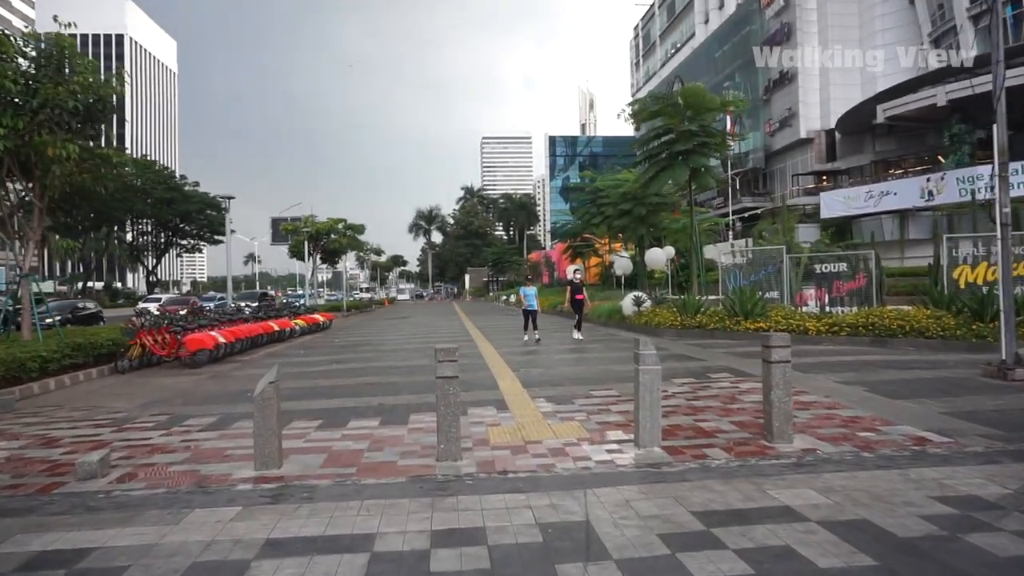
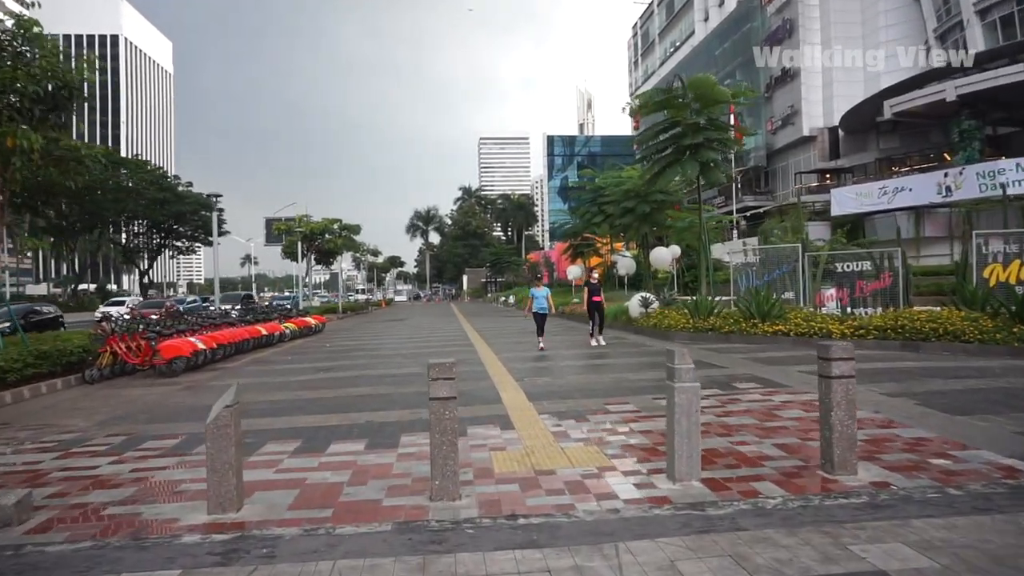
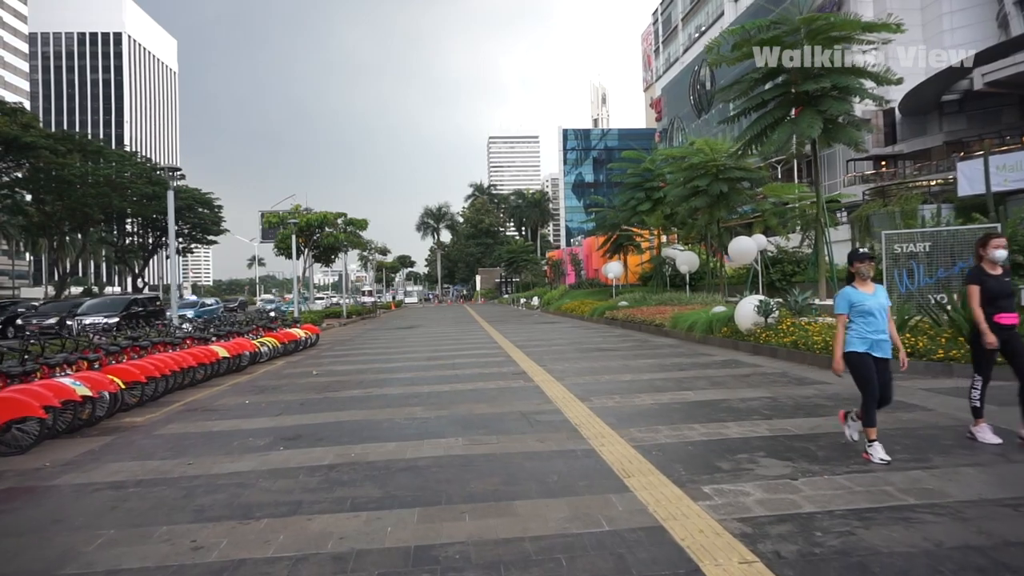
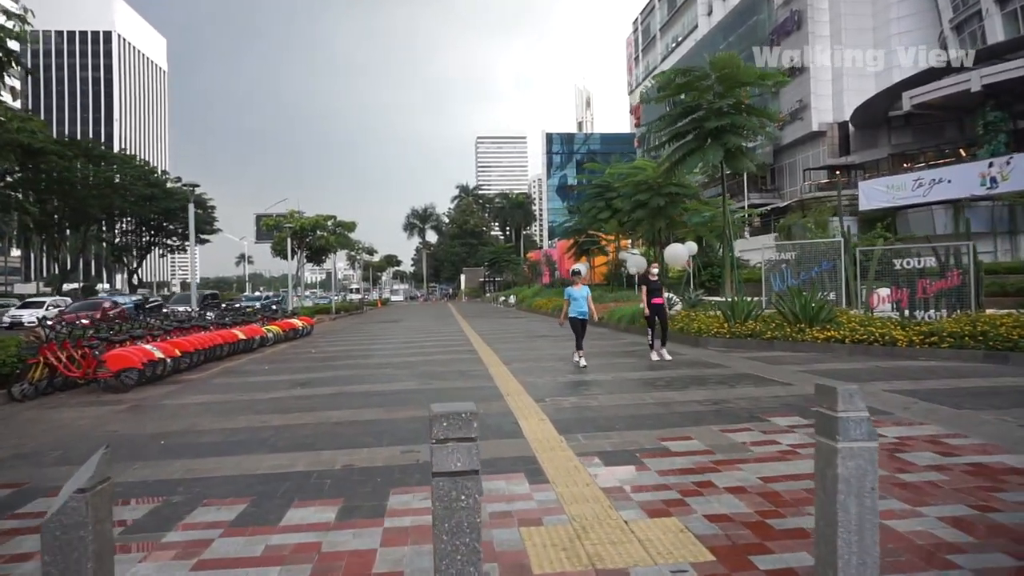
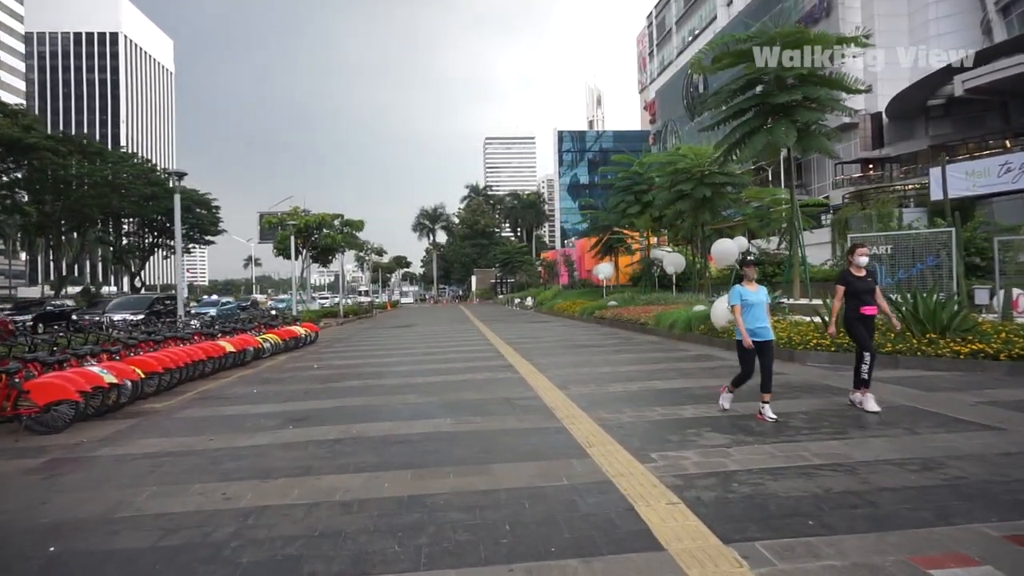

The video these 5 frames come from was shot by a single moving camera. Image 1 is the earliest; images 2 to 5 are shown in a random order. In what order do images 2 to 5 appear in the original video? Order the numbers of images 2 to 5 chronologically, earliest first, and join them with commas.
2, 4, 5, 3
